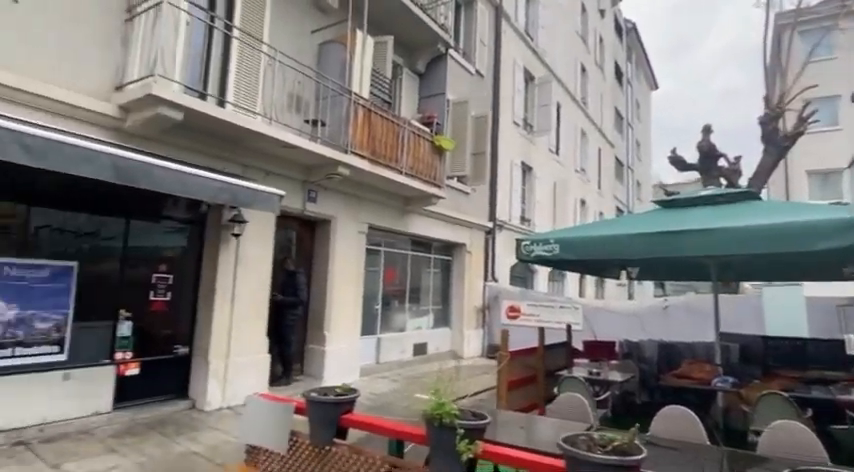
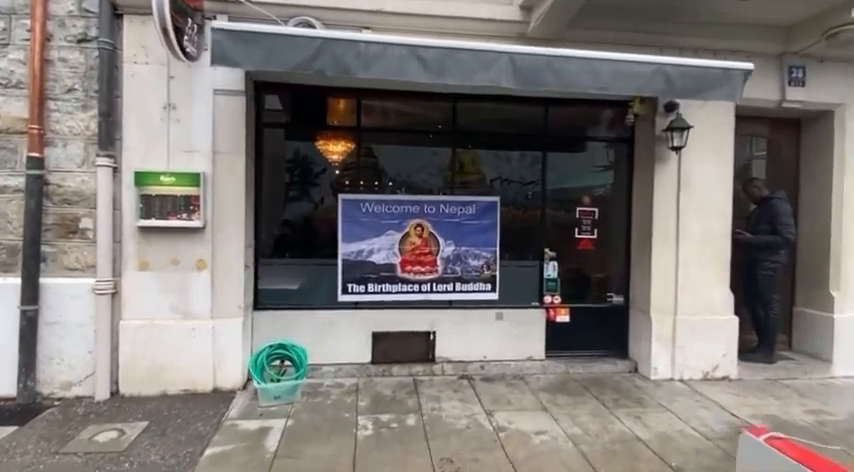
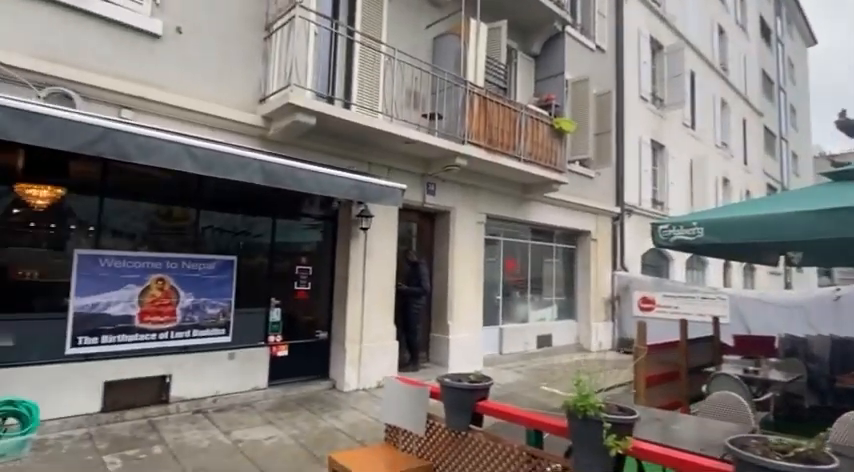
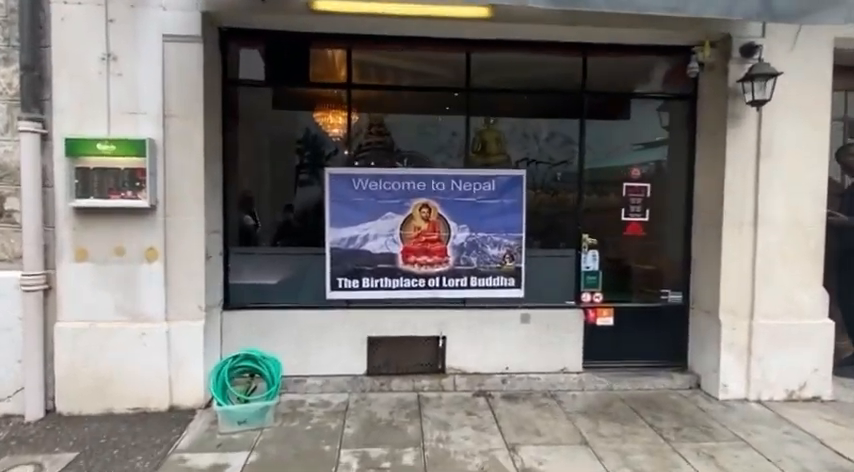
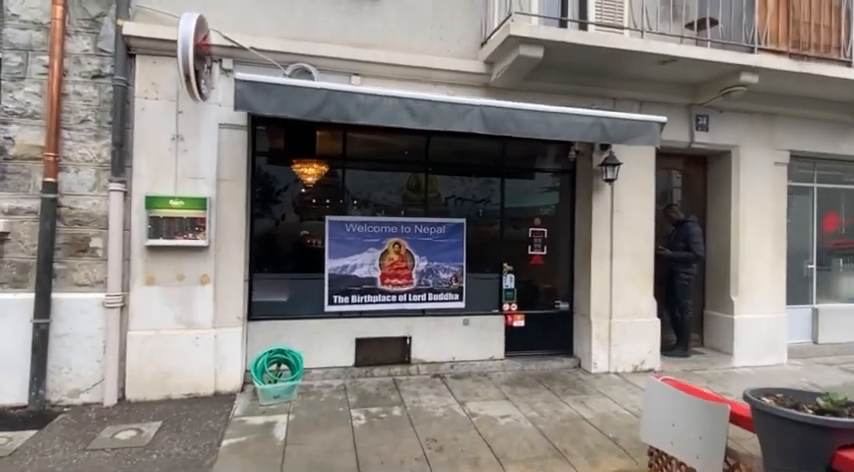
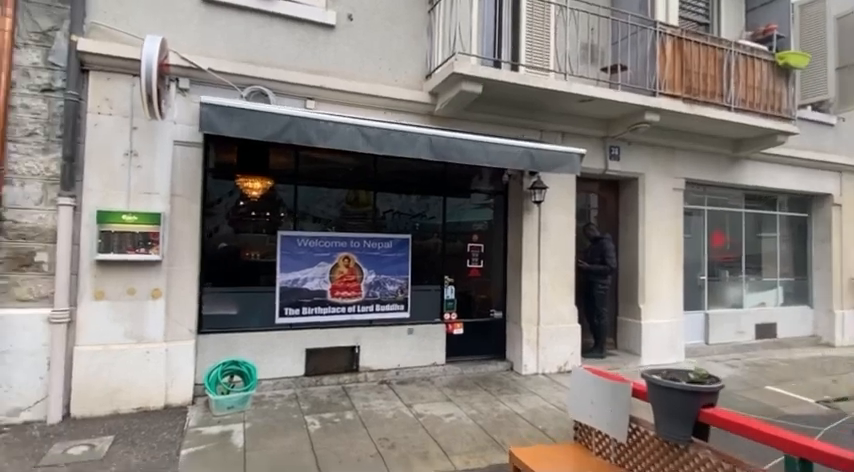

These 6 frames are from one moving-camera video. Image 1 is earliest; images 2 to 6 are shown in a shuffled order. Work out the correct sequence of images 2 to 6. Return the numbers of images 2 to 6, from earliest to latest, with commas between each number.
3, 6, 5, 2, 4
